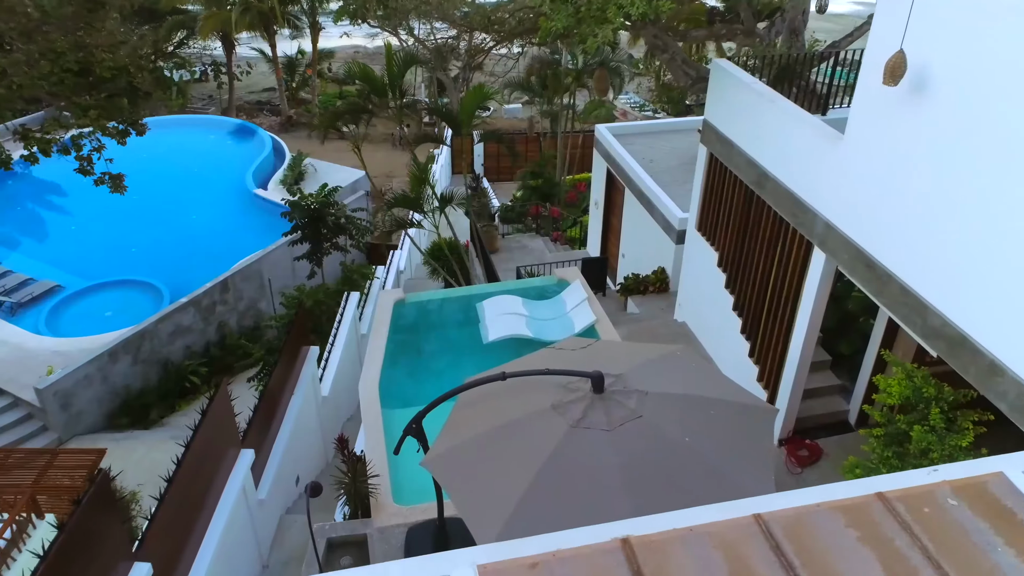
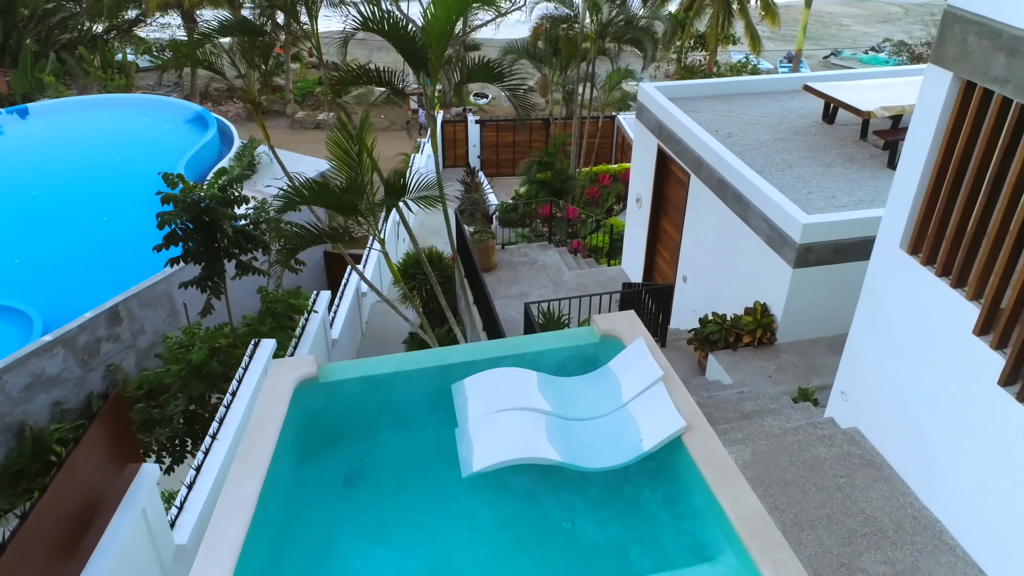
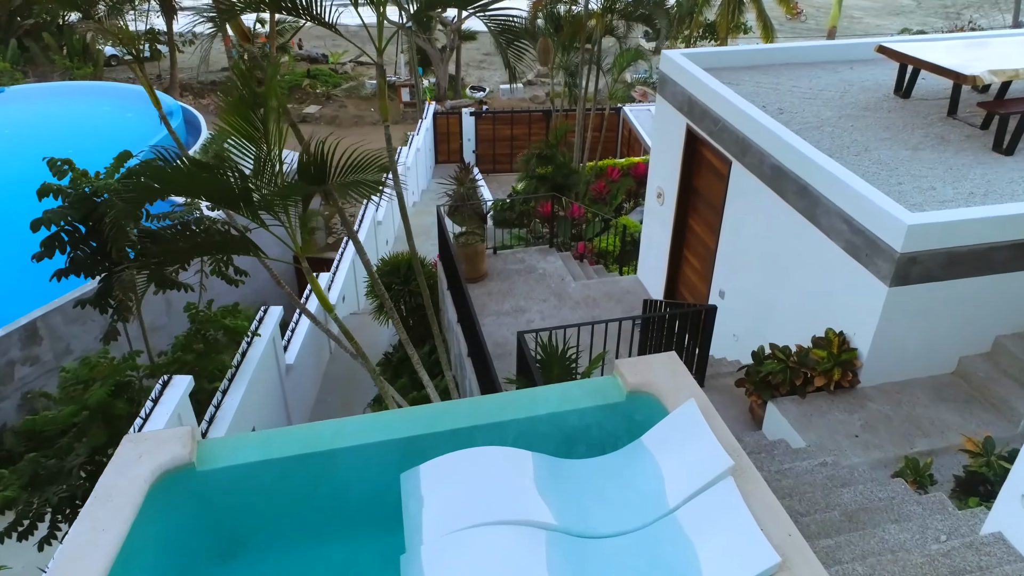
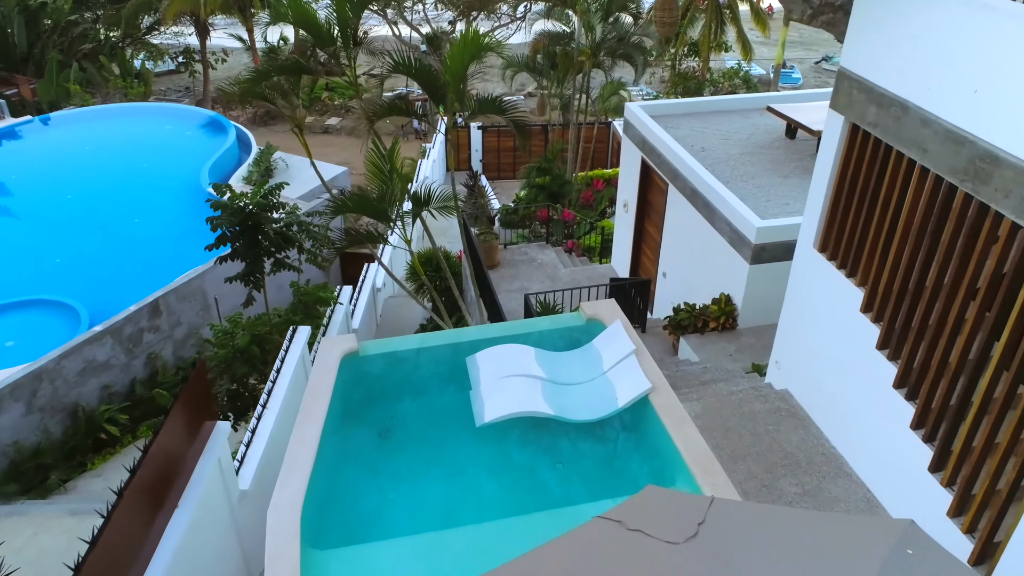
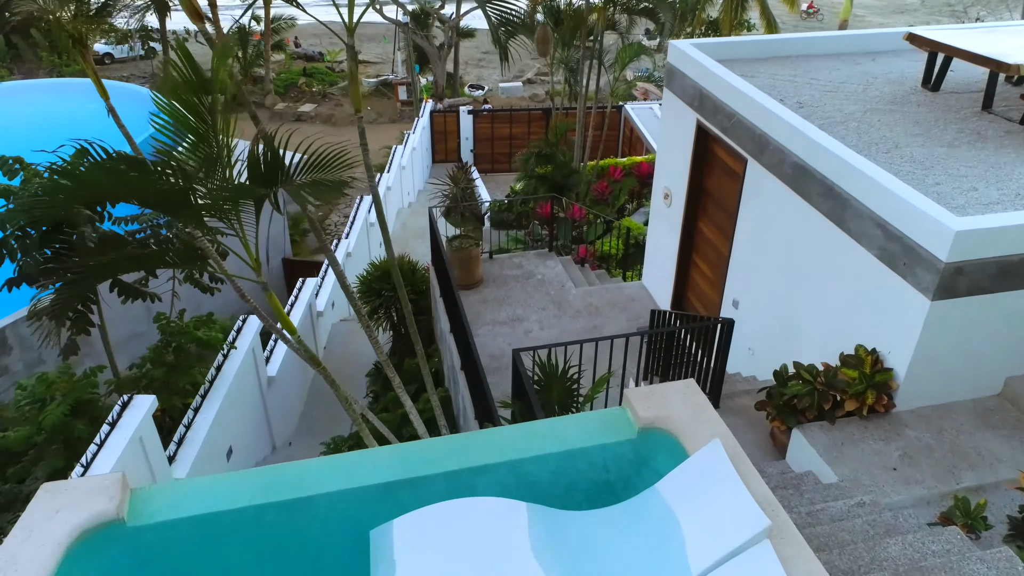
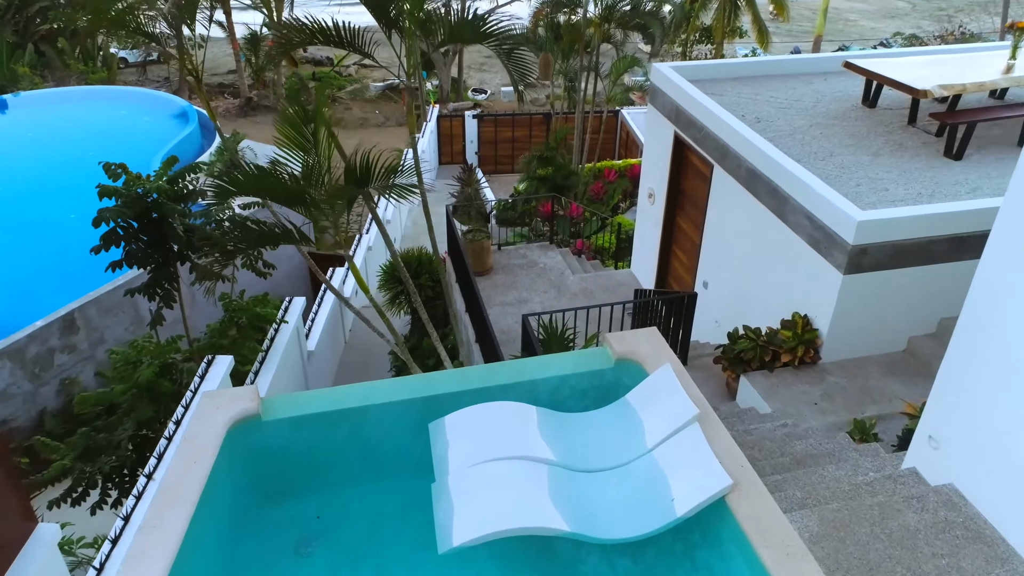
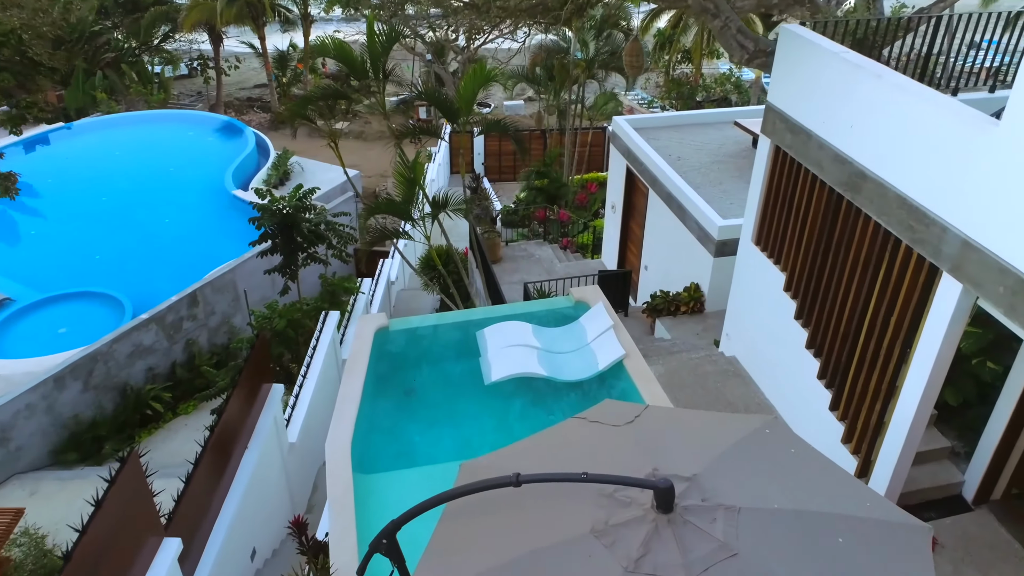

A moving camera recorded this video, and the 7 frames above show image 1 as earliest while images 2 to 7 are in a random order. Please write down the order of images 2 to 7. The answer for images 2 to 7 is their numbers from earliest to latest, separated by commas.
7, 4, 2, 6, 3, 5
